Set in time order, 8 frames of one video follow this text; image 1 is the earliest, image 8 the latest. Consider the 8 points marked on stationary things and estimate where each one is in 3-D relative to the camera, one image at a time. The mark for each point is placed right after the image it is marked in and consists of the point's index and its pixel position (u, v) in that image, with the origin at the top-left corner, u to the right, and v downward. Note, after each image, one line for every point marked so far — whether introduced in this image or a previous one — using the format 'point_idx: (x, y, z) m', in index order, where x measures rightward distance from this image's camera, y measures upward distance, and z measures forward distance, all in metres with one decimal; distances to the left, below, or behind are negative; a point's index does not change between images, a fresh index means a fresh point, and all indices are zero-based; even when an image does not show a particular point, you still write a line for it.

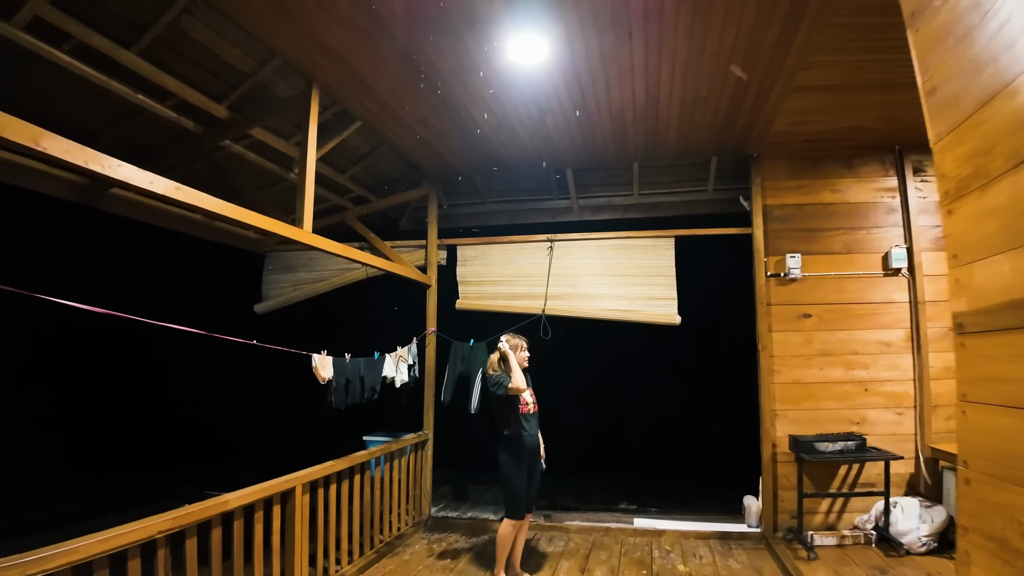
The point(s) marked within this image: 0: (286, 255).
0: (-1.9, +0.3, +5.0) m
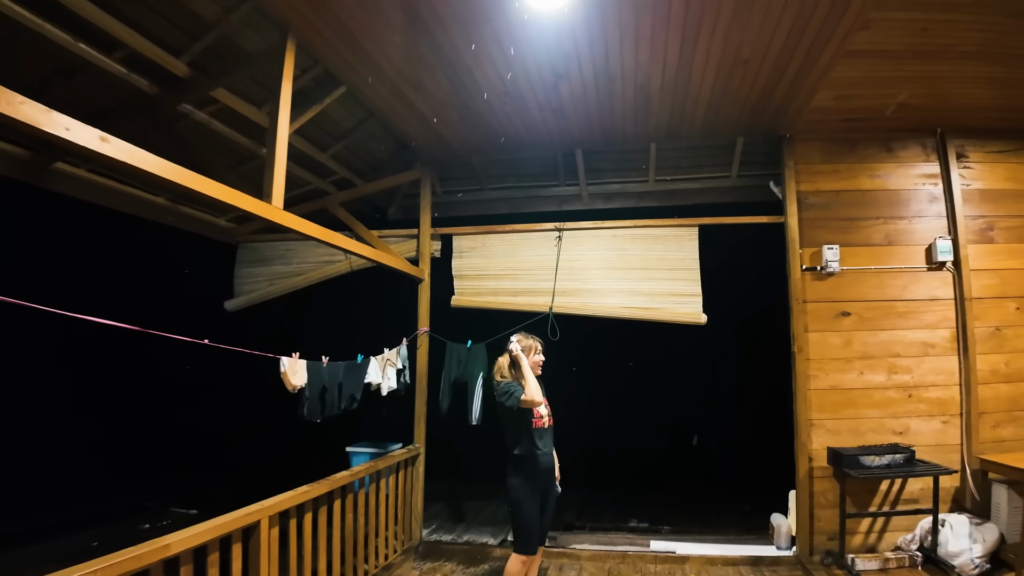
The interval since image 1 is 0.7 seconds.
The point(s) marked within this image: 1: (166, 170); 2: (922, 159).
0: (-1.9, +0.3, +4.5) m
1: (-1.0, +0.4, +1.8) m
2: (+2.3, +0.7, +3.5) m
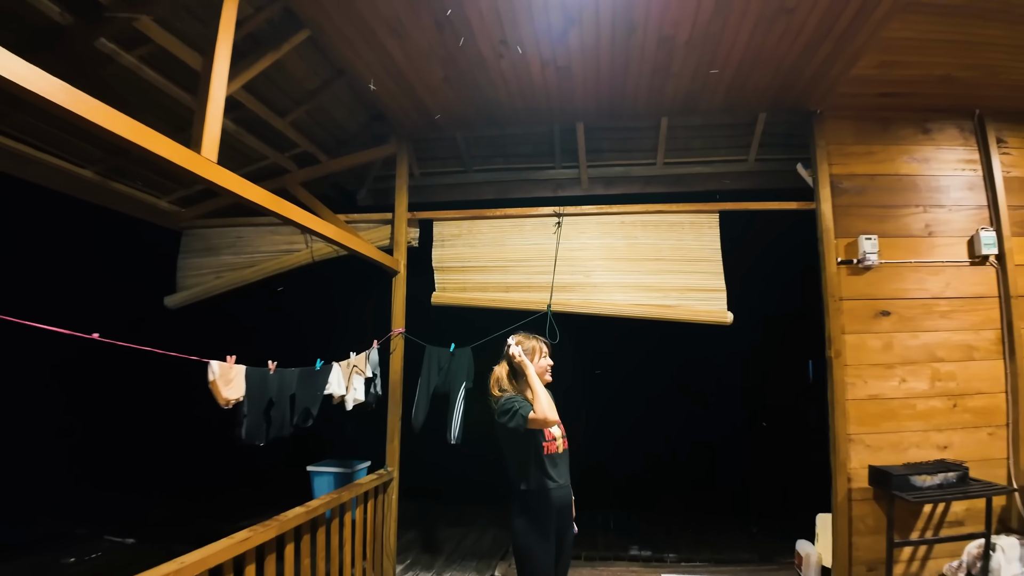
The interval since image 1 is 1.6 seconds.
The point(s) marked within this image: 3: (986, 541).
0: (-2.0, +0.4, +3.9) m
1: (-1.0, +0.4, +1.2) m
2: (+2.3, +0.7, +3.1) m
3: (+2.1, -1.2, +2.7) m
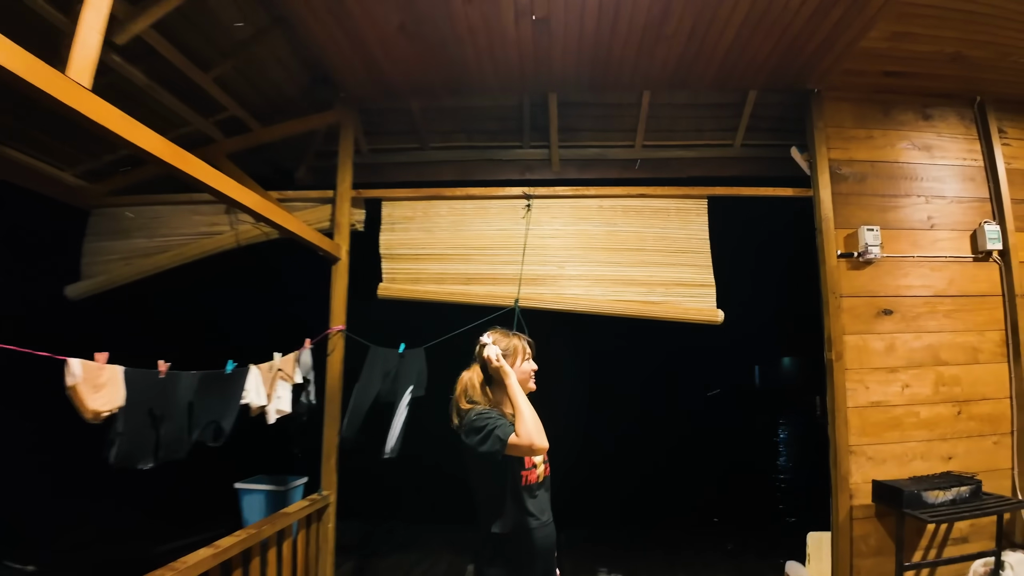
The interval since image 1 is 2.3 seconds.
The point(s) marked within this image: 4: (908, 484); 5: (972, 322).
0: (-2.2, +0.4, +3.3) m
1: (-1.0, +0.5, +0.8) m
2: (+2.1, +0.7, +2.9) m
3: (+2.0, -1.1, +2.5) m
4: (+1.6, -0.8, +2.4) m
5: (+2.1, -0.1, +2.7) m
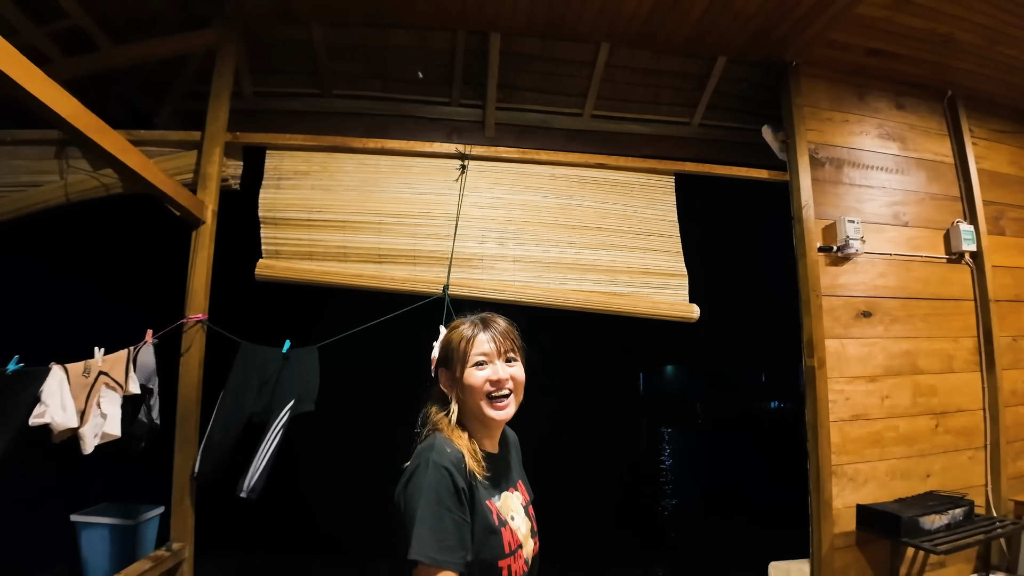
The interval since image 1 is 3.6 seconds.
0: (-2.5, +0.5, +2.4) m
1: (-0.9, +0.6, +0.1) m
2: (+1.9, +0.7, +2.7) m
3: (+1.7, -1.1, +2.2) m
4: (+1.3, -0.8, +2.1) m
5: (+1.8, -0.2, +2.5) m
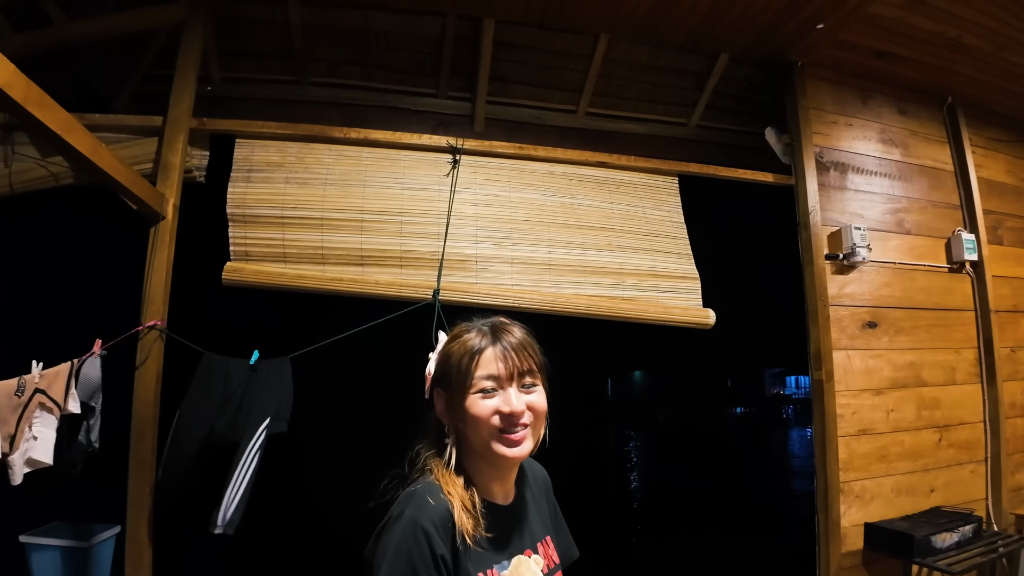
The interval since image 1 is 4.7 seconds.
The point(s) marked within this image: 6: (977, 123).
0: (-2.5, +0.6, +2.1) m
1: (-0.8, +0.6, -0.1) m
2: (+1.8, +0.7, +2.6) m
3: (+1.7, -1.2, +2.2) m
4: (+1.3, -0.8, +2.0) m
5: (+1.8, -0.2, +2.4) m
6: (+2.2, +0.8, +2.8) m
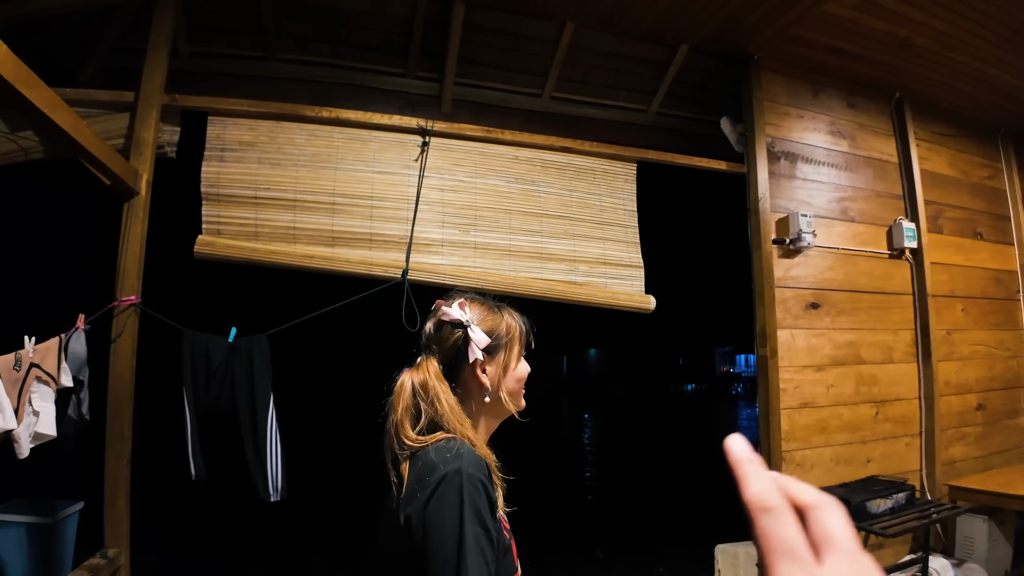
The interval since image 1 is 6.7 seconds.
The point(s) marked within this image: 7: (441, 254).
0: (-2.6, +0.7, +2.1) m
1: (-0.8, +0.6, 0.0) m
2: (+1.7, +0.8, +2.8) m
3: (+1.5, -1.1, +2.3) m
4: (+1.2, -0.7, +2.1) m
5: (+1.6, -0.1, +2.6) m
6: (+2.0, +0.8, +3.0) m
7: (-0.2, +0.1, +2.1) m
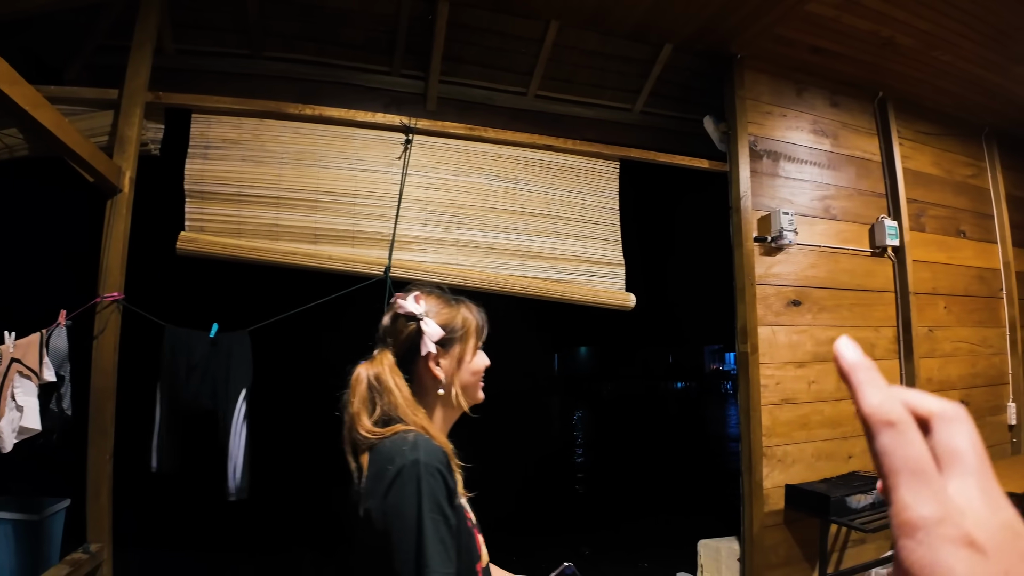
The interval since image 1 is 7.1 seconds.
0: (-2.7, +0.7, +2.1) m
1: (-0.9, +0.6, 0.0) m
2: (+1.6, +0.8, +2.8) m
3: (+1.5, -1.1, +2.4) m
4: (+1.1, -0.7, +2.2) m
5: (+1.5, -0.1, +2.6) m
6: (+1.9, +0.8, +3.0) m
7: (-0.3, +0.1, +2.1) m
